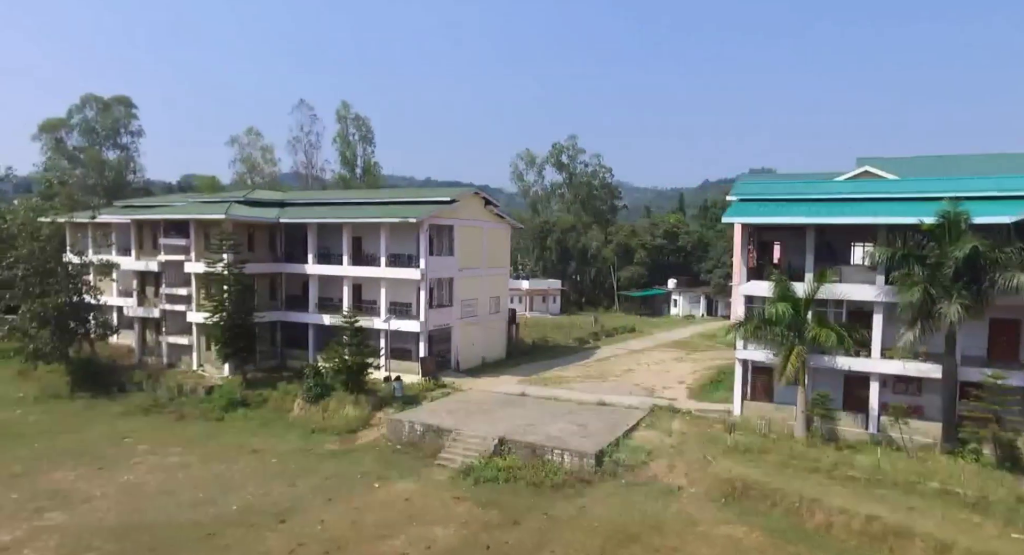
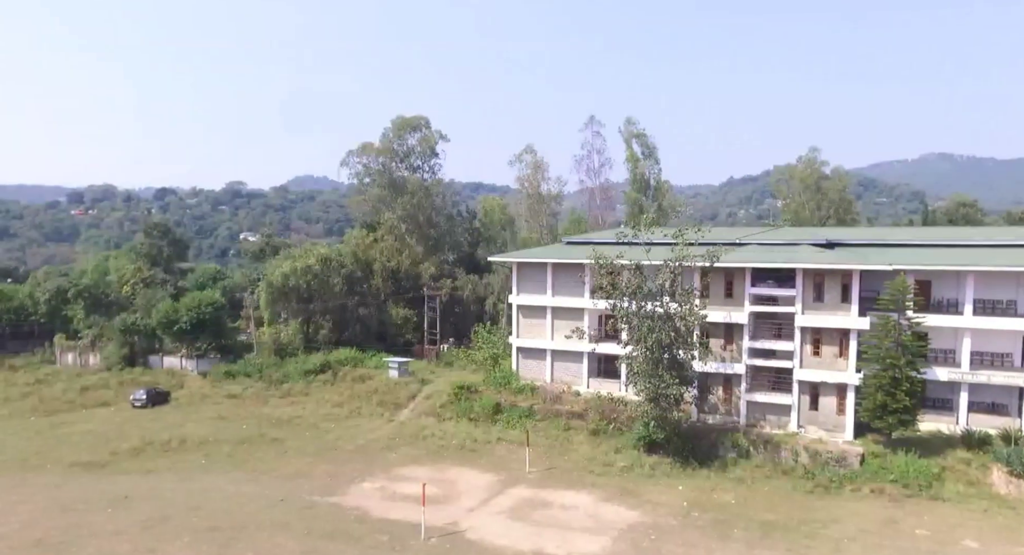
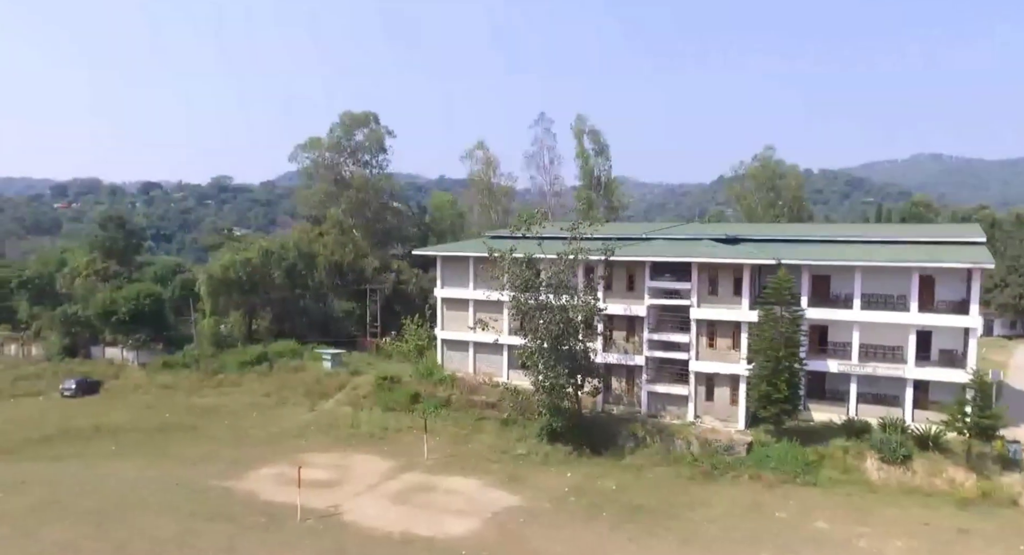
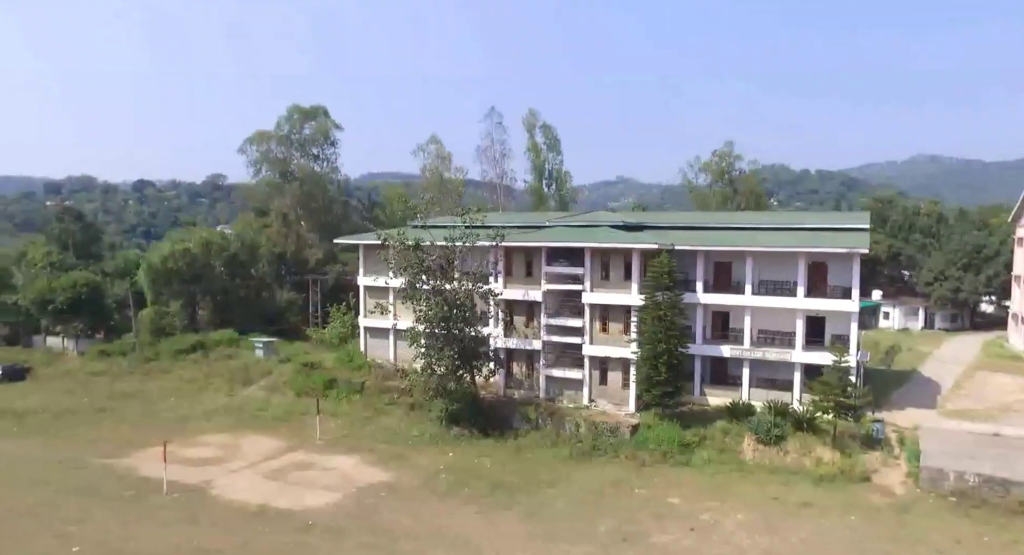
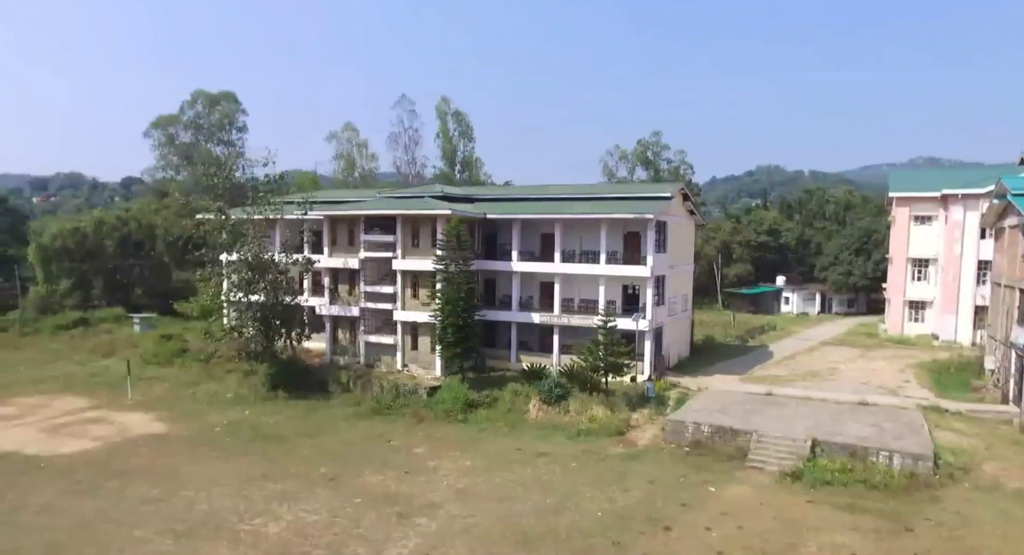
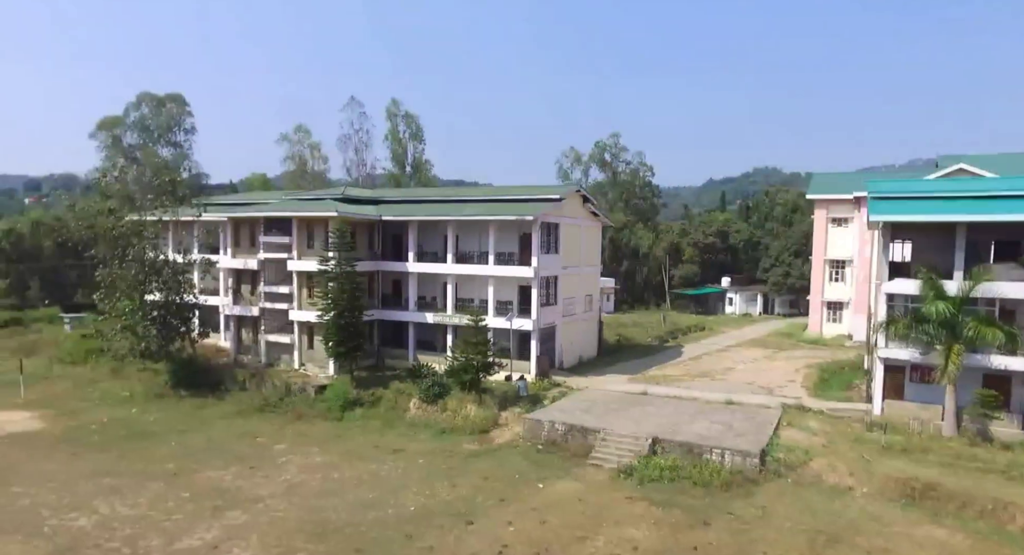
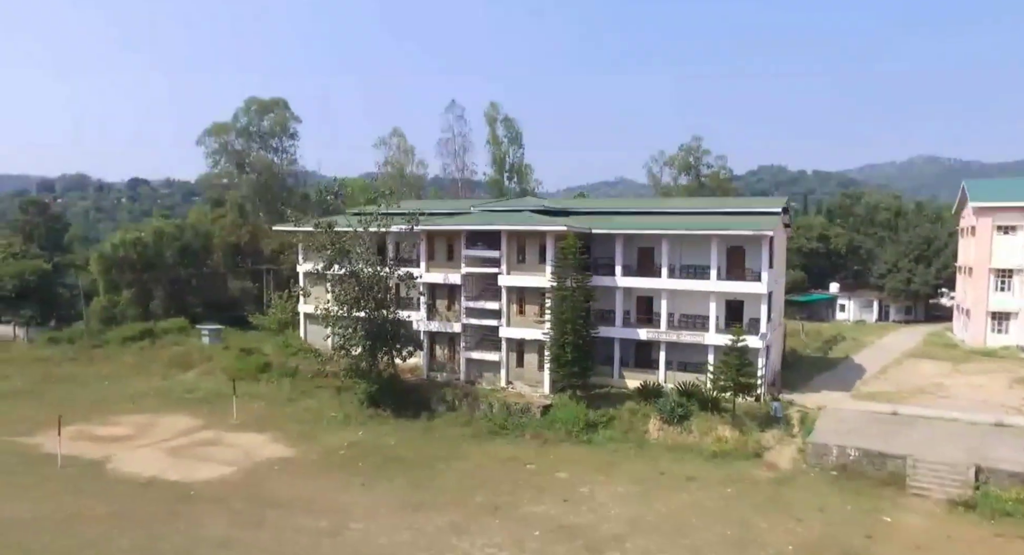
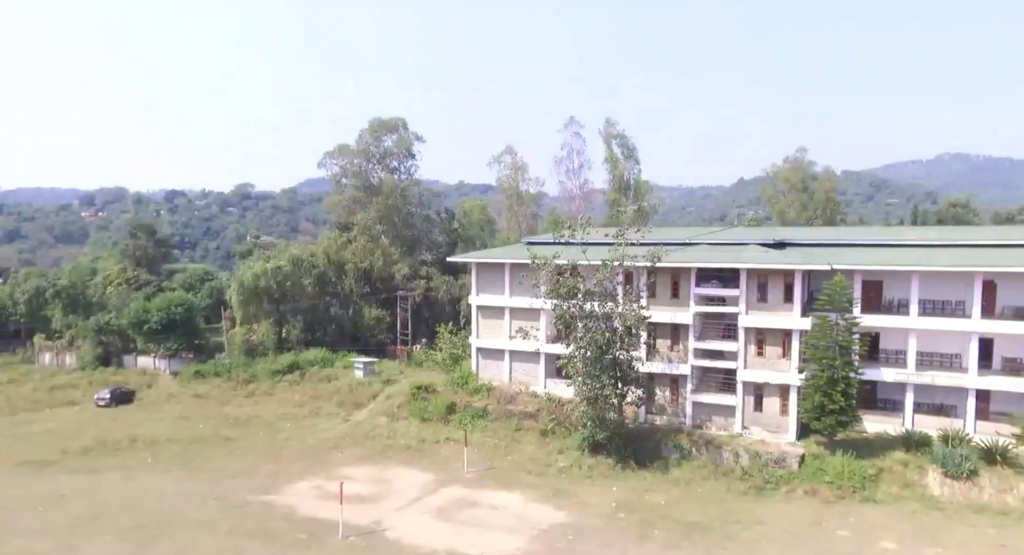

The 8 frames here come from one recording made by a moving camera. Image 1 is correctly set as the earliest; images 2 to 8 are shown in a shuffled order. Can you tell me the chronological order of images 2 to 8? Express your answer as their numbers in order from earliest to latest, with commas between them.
6, 5, 7, 4, 3, 2, 8
